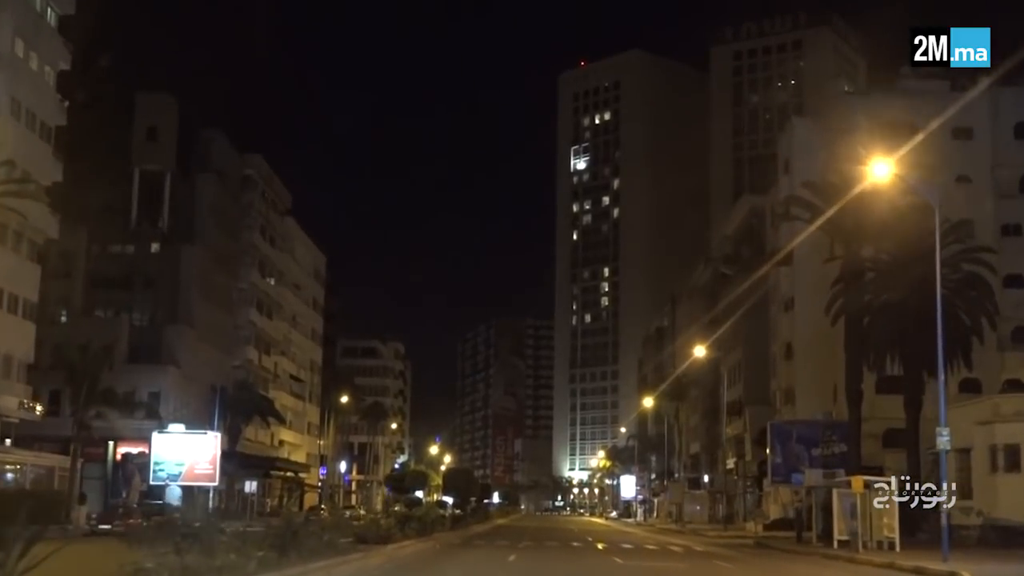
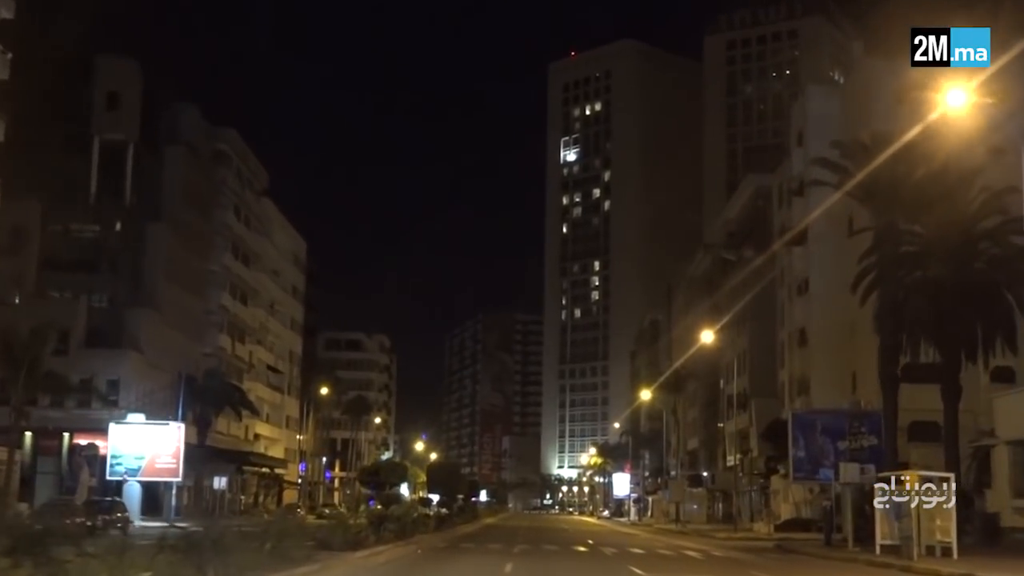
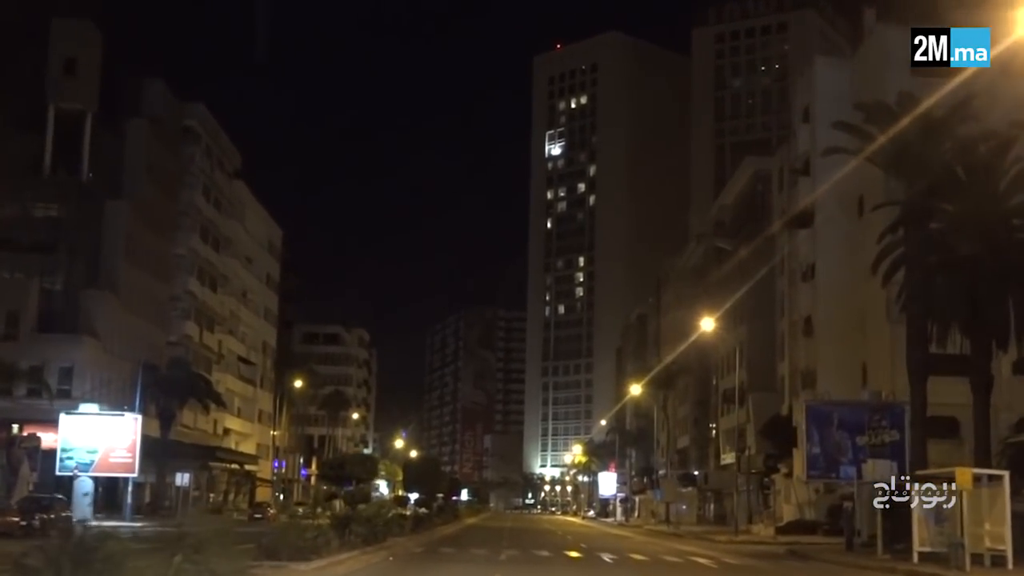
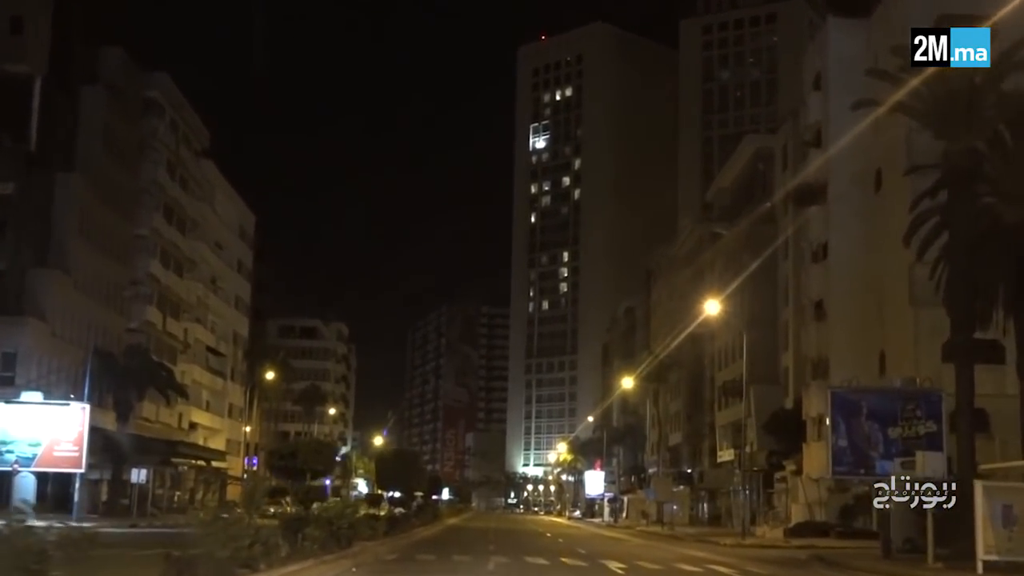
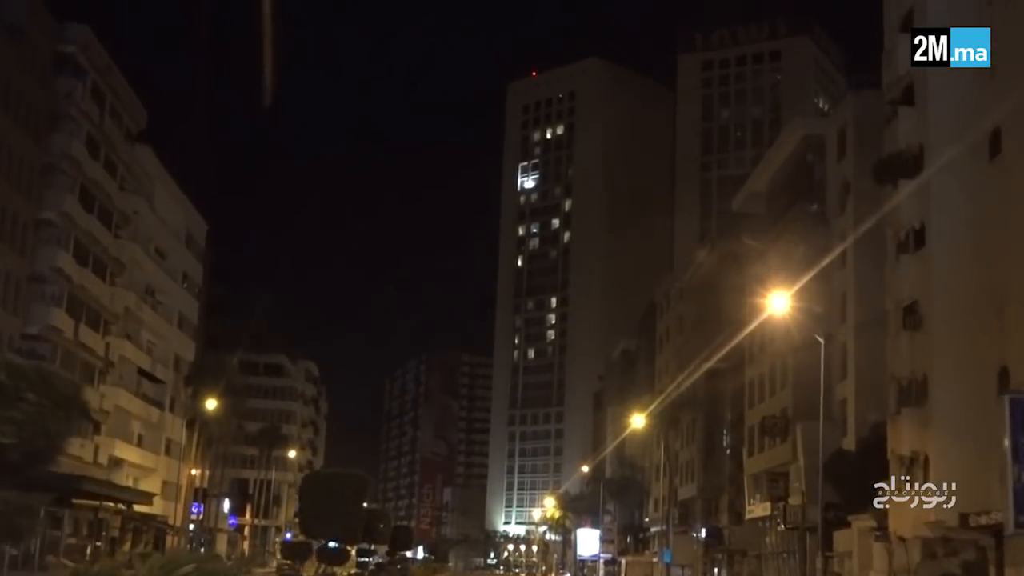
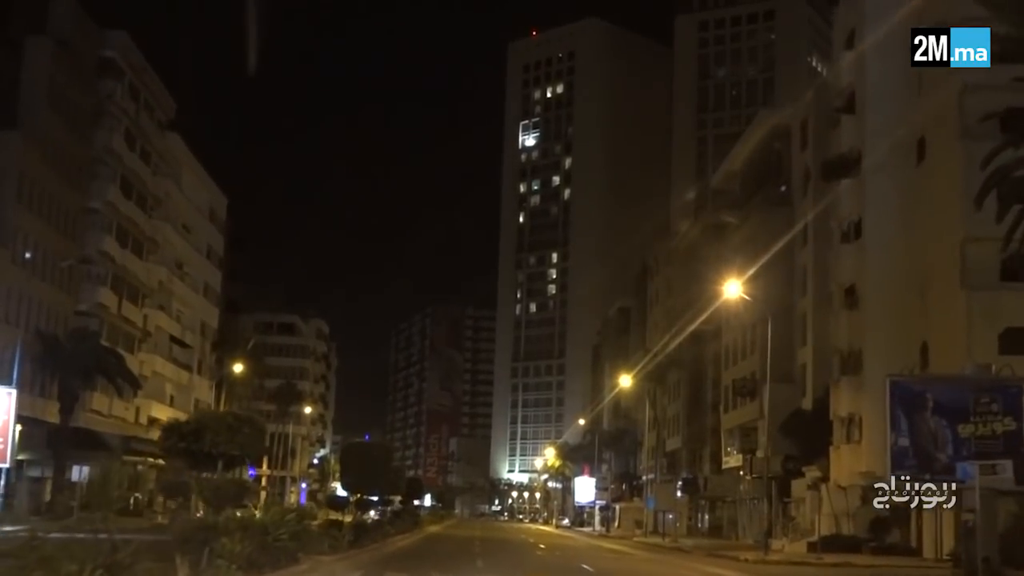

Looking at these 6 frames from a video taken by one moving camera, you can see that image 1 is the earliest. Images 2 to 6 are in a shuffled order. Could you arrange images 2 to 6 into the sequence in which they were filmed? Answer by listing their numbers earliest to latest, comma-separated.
2, 3, 4, 6, 5
